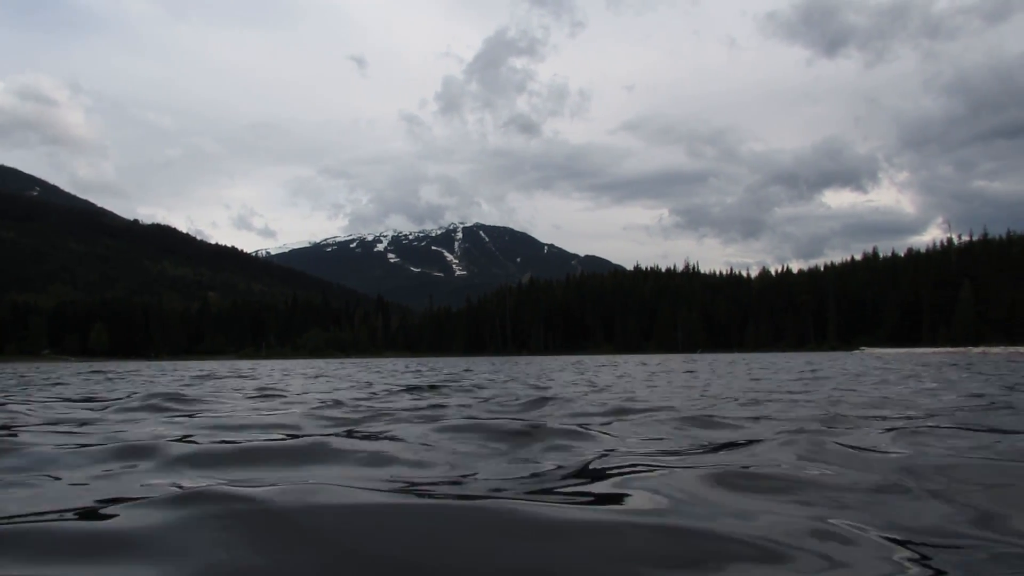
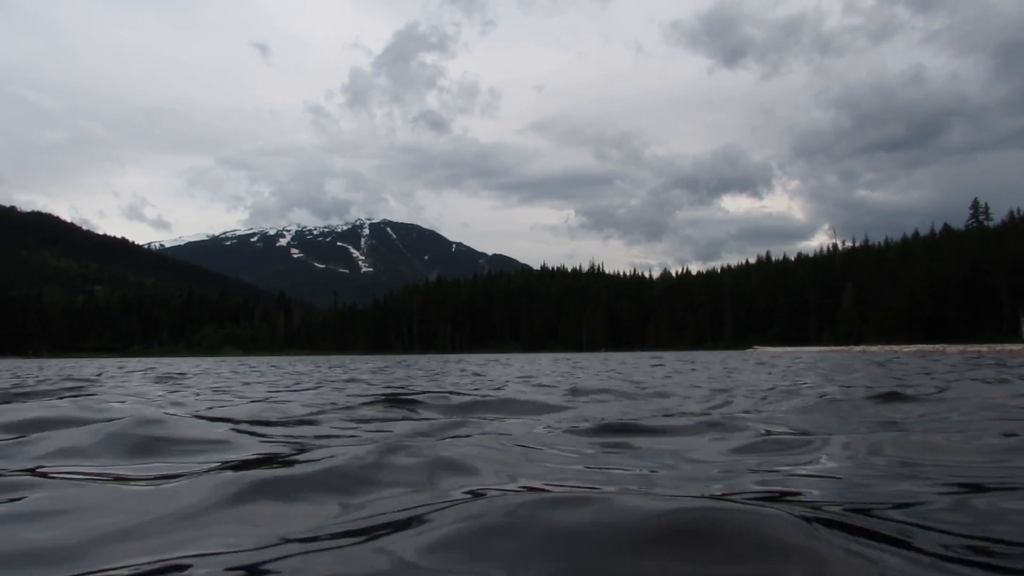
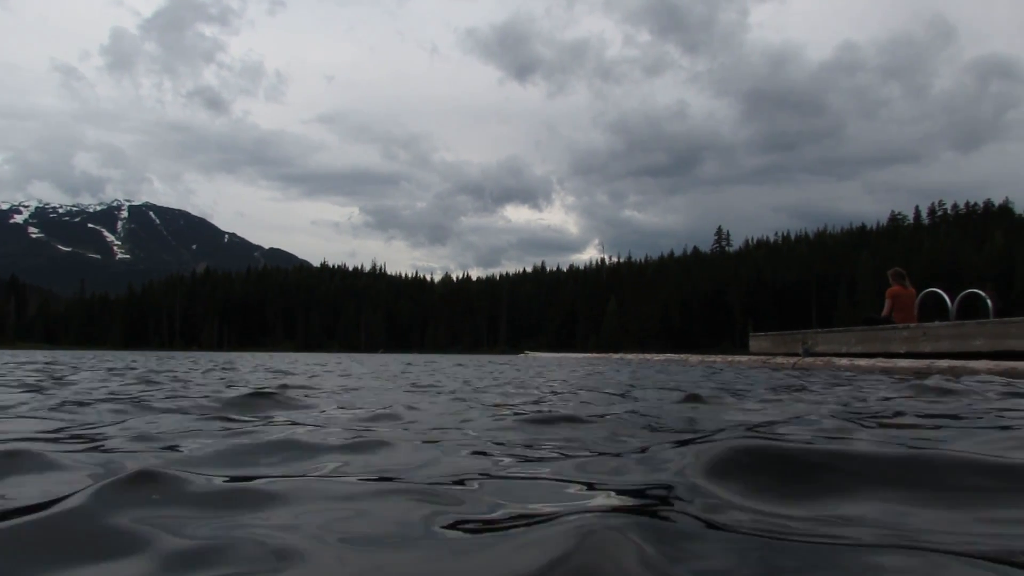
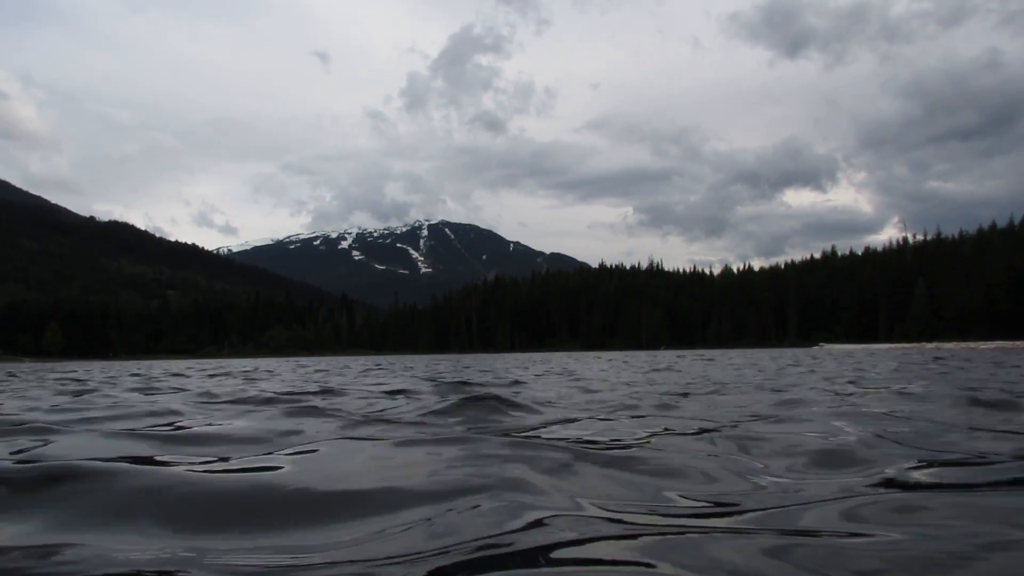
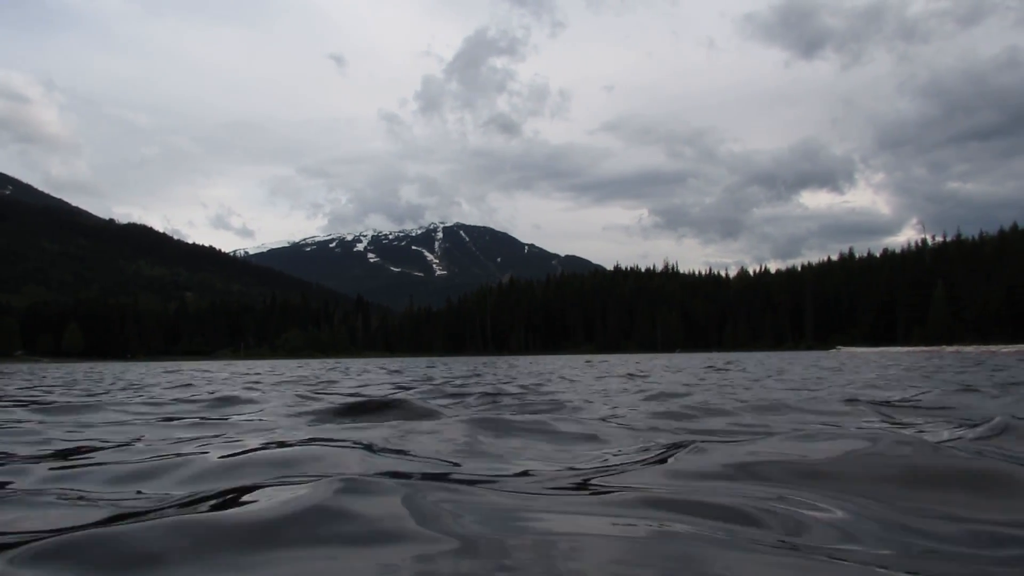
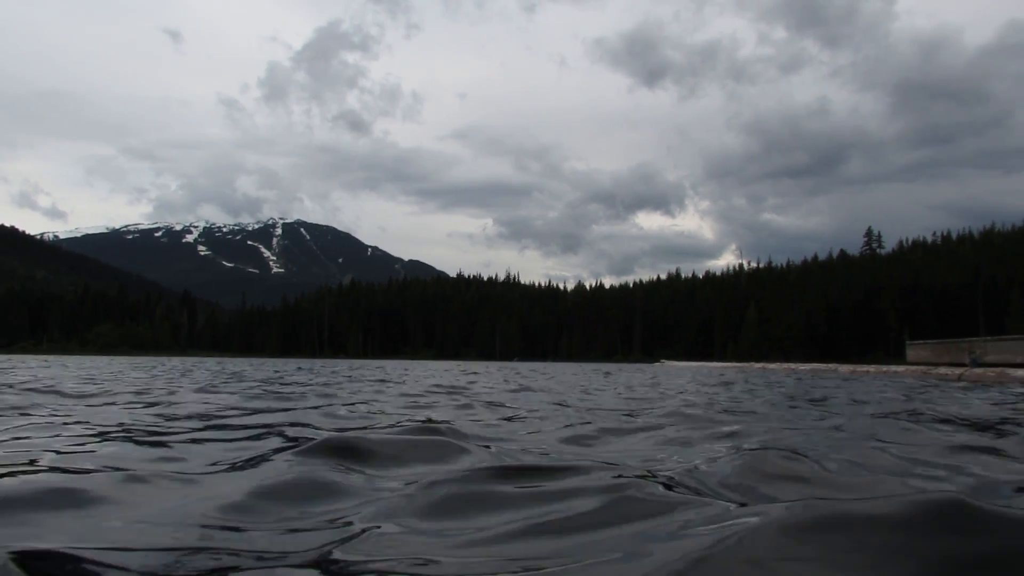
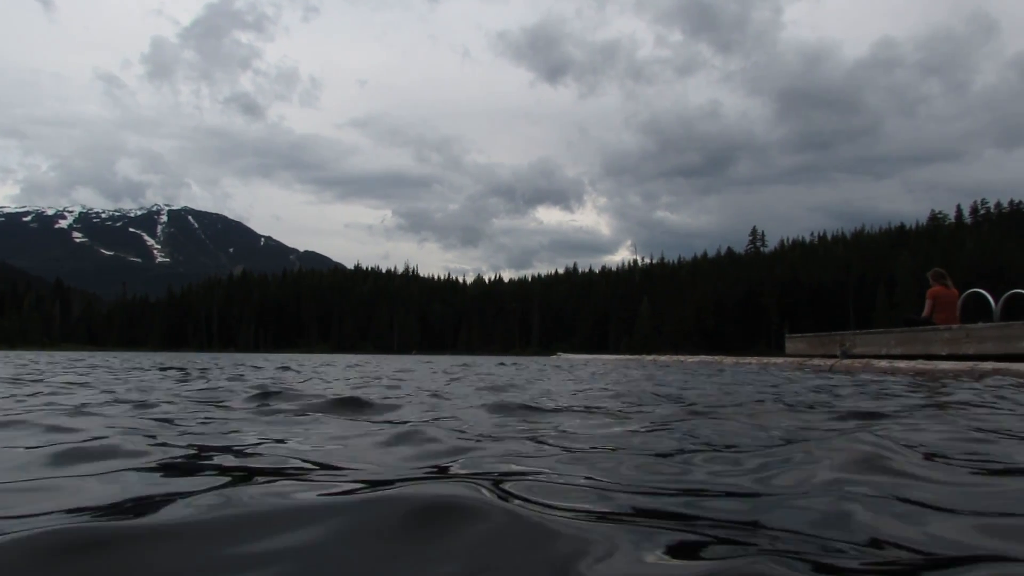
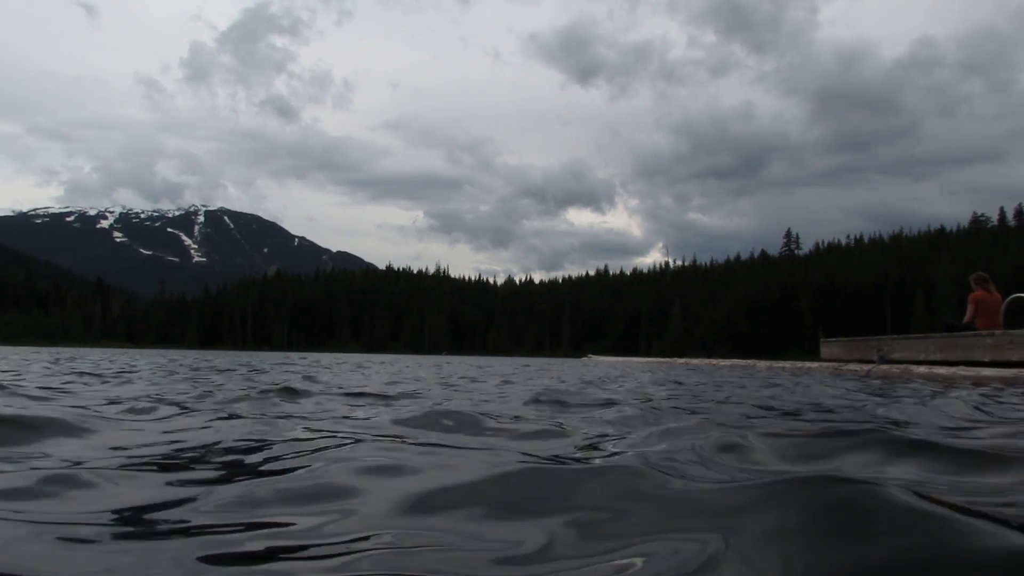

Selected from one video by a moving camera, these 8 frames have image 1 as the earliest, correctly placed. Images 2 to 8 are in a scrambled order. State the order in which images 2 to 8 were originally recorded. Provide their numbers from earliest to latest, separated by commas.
5, 4, 2, 6, 8, 7, 3
